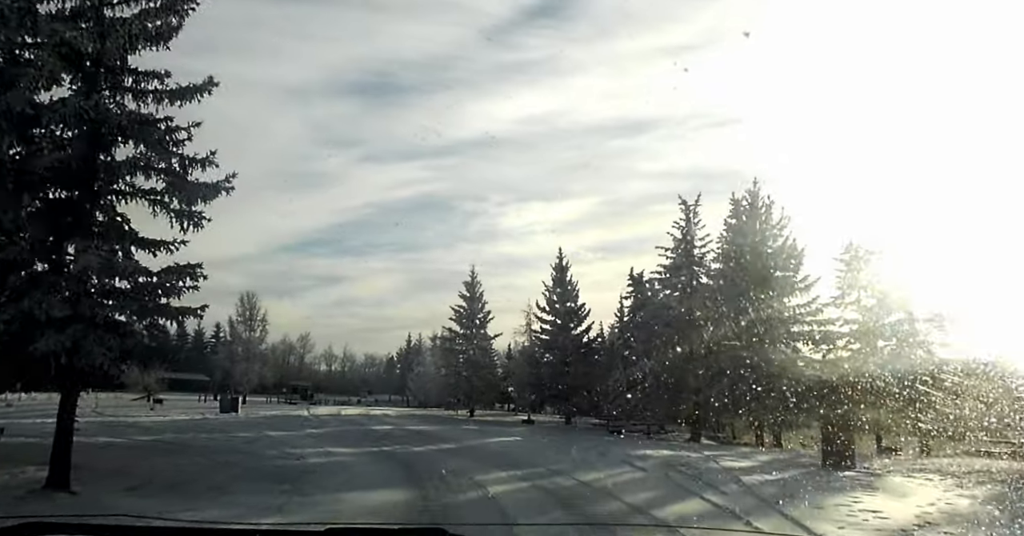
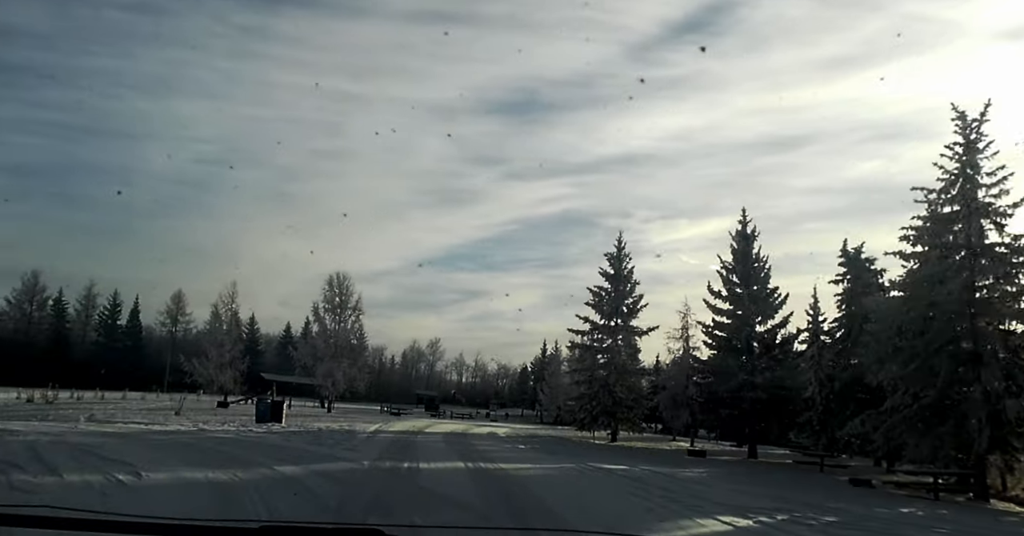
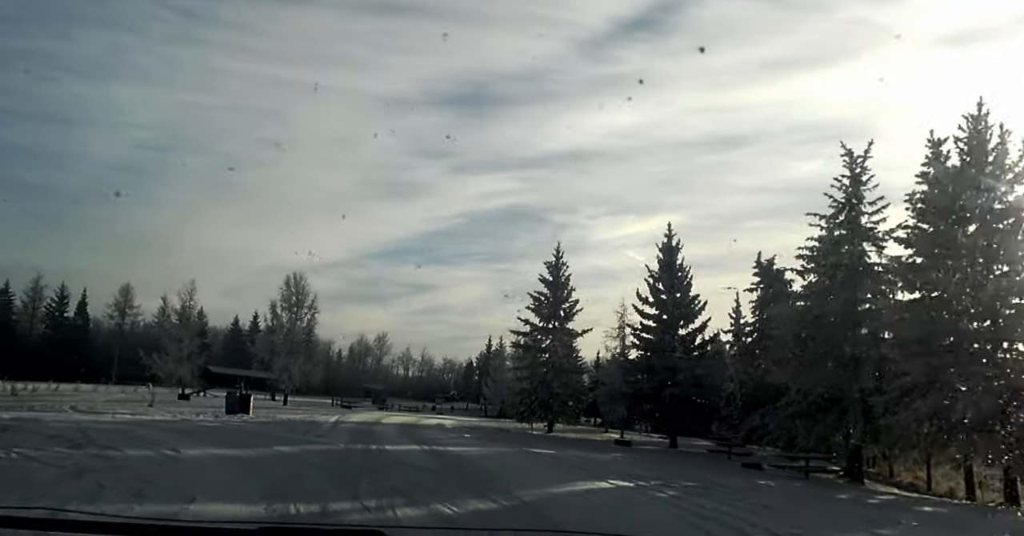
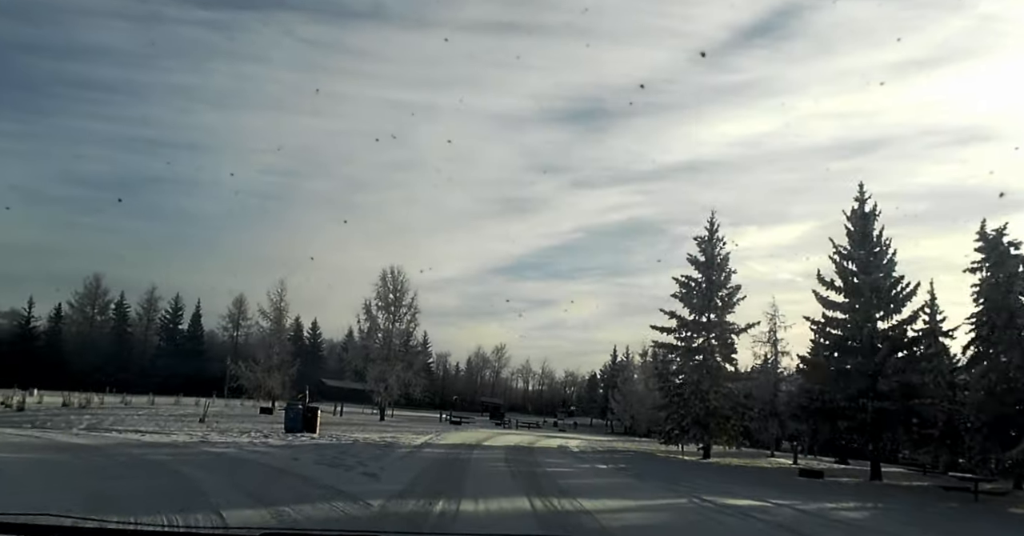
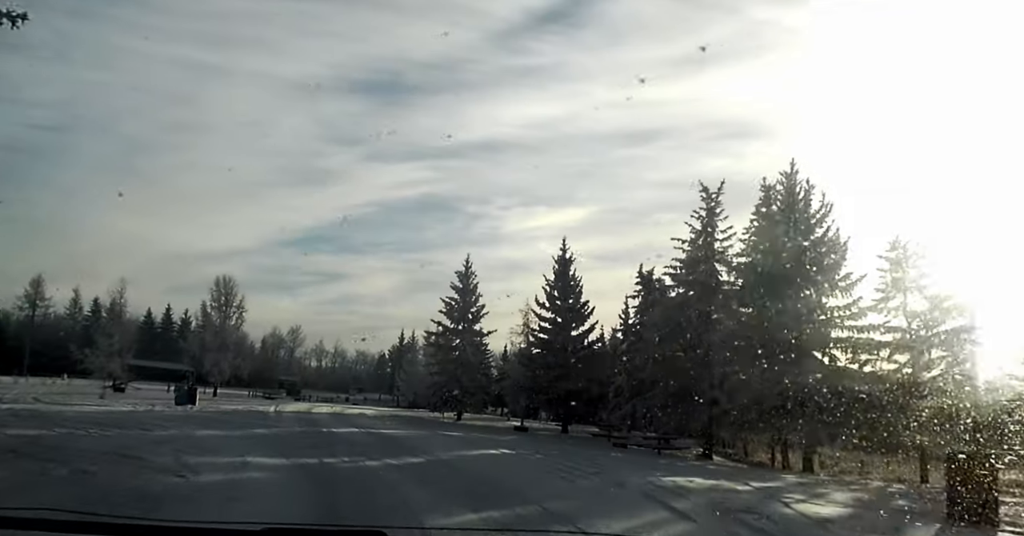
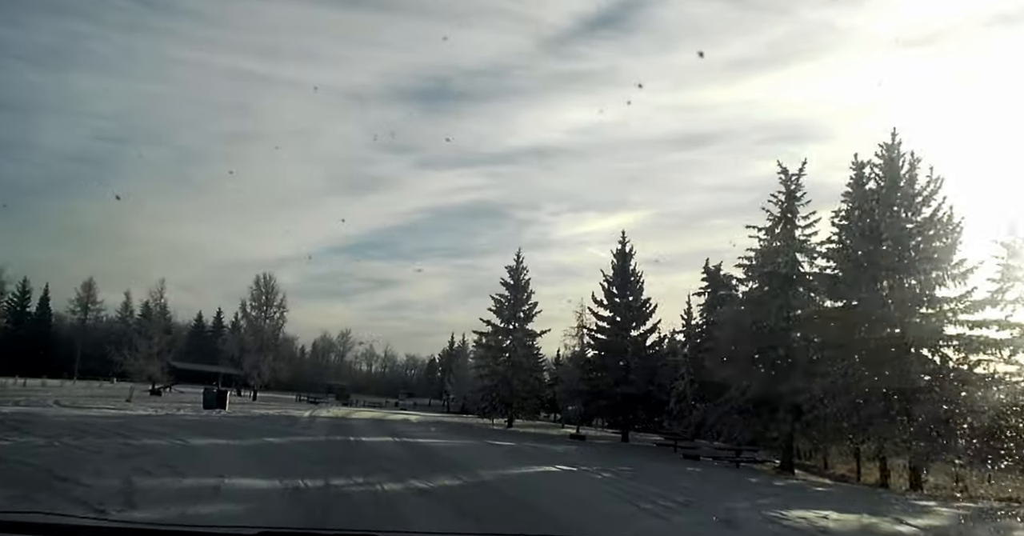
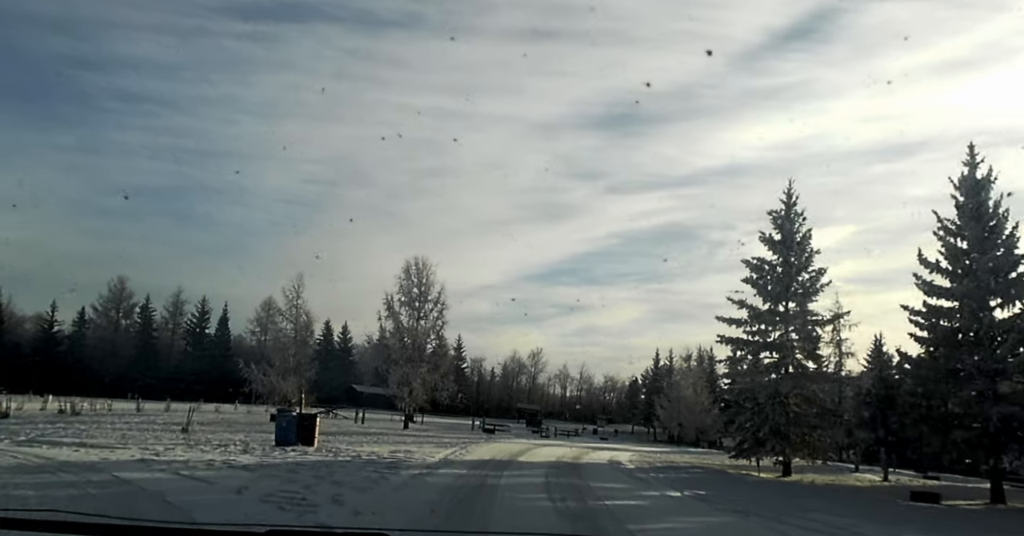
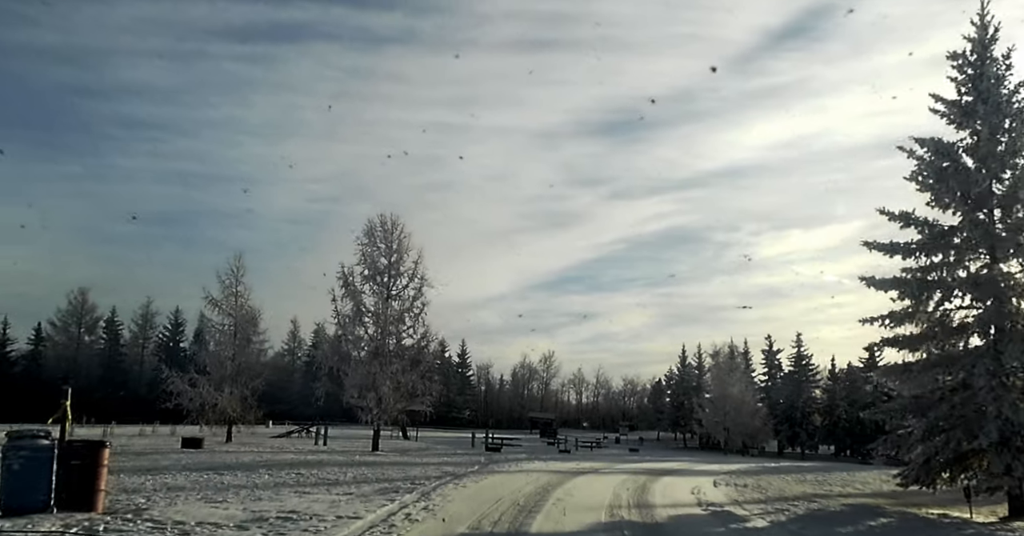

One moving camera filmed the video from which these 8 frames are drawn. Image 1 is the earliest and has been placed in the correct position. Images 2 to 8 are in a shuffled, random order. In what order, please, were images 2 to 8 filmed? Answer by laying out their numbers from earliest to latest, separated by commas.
5, 6, 3, 2, 4, 7, 8
